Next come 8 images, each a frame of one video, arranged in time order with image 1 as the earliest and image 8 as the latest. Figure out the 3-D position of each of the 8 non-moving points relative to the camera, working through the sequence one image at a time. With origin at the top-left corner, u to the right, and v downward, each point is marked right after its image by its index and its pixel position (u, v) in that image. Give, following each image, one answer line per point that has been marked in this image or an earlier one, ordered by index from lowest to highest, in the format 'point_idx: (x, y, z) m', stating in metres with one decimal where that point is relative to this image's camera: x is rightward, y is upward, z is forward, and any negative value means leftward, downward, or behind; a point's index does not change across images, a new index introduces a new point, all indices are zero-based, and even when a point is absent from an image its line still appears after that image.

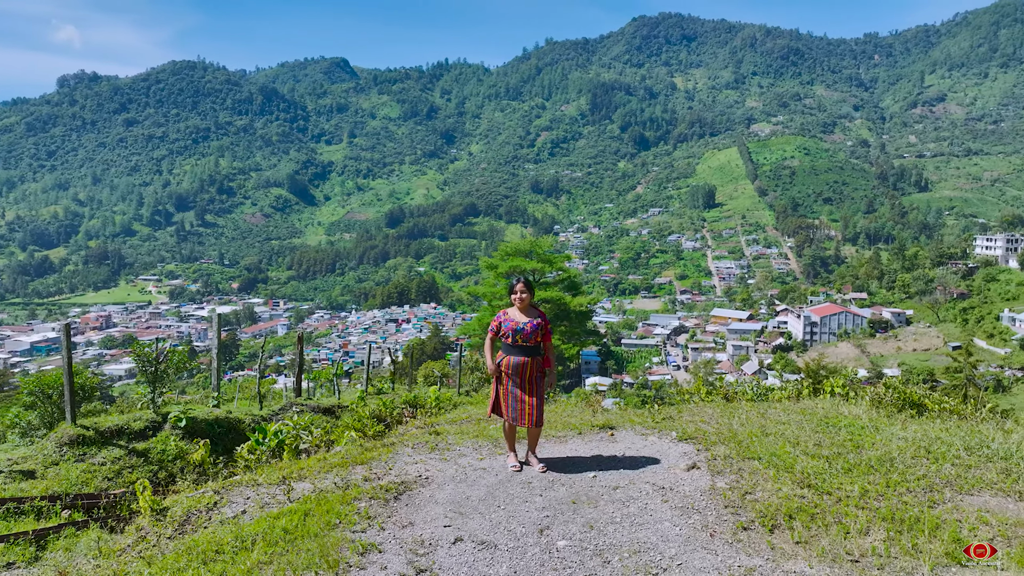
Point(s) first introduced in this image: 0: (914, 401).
0: (+3.6, -1.0, +6.4) m
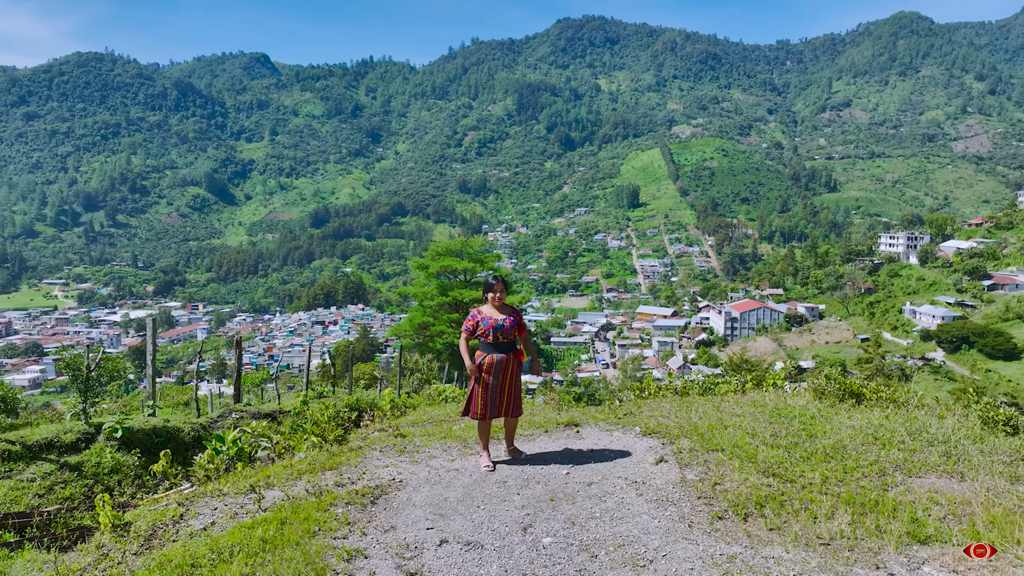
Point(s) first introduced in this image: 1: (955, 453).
0: (+3.3, -1.0, +6.8) m
1: (+2.8, -1.1, +4.5) m
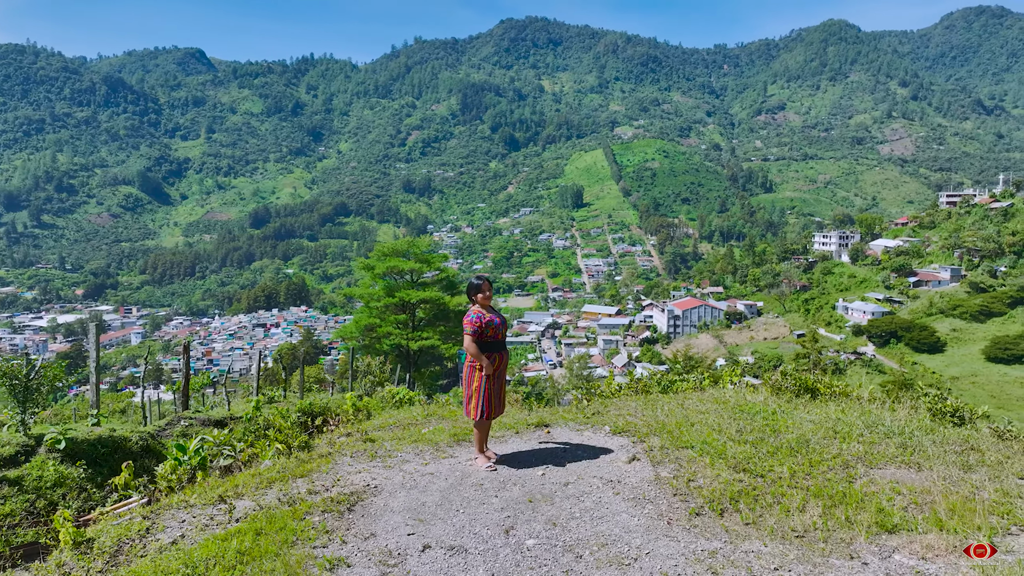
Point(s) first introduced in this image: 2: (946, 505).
0: (+2.9, -1.0, +7.0) m
1: (+2.7, -1.1, +4.7) m
2: (+2.3, -1.1, +3.8) m
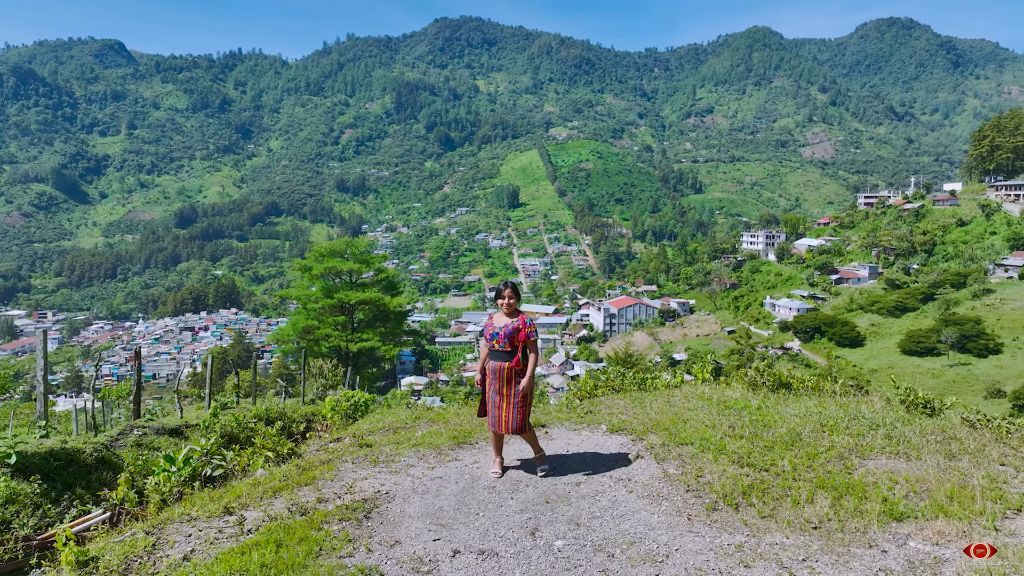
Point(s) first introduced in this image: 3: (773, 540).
0: (+2.7, -0.9, +7.2) m
1: (+2.7, -1.0, +5.0) m
2: (+2.4, -1.1, +4.0) m
3: (+1.3, -1.2, +3.5) m
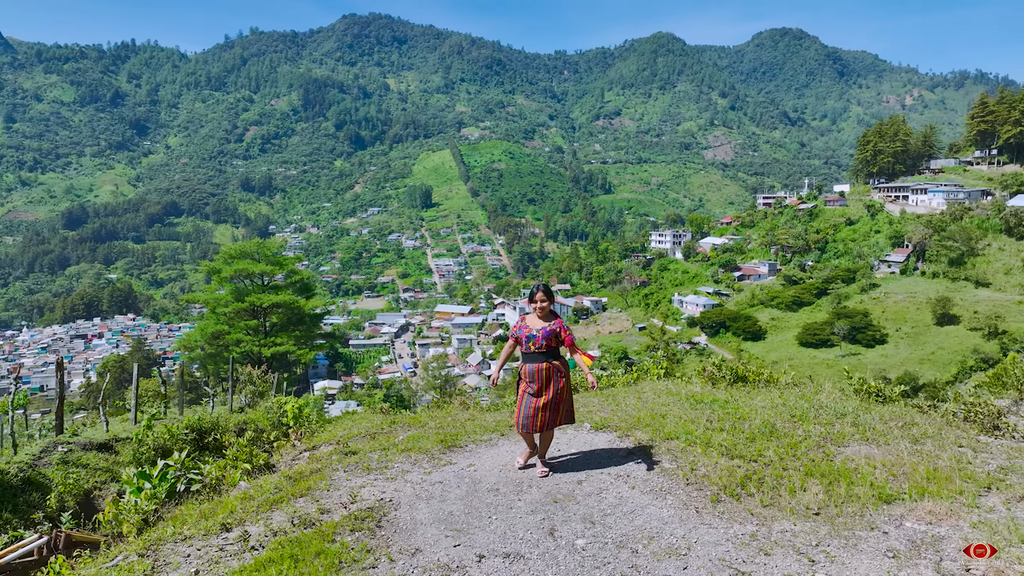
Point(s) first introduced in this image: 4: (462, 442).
0: (+2.4, -0.9, +7.5) m
1: (+2.6, -1.0, +5.2) m
2: (+2.4, -1.1, +4.2) m
3: (+1.4, -1.2, +3.6) m
4: (-0.4, -1.1, +5.0) m
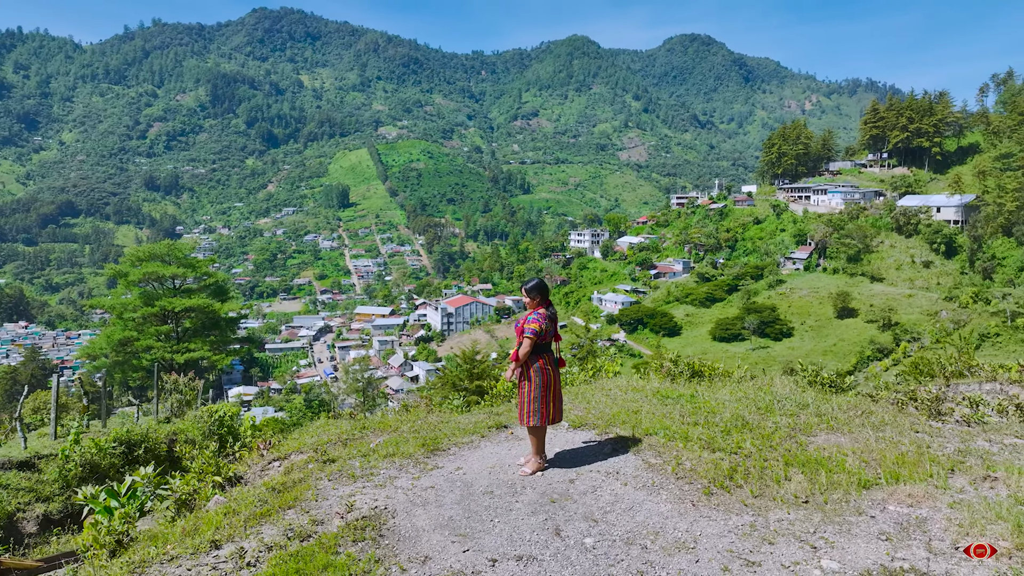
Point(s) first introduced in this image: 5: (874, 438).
0: (+1.9, -0.9, +7.7) m
1: (+2.4, -1.0, +5.5) m
2: (+2.4, -1.1, +4.5) m
3: (+1.4, -1.2, +3.7) m
4: (-0.5, -1.1, +4.9) m
5: (+2.5, -1.0, +4.9) m
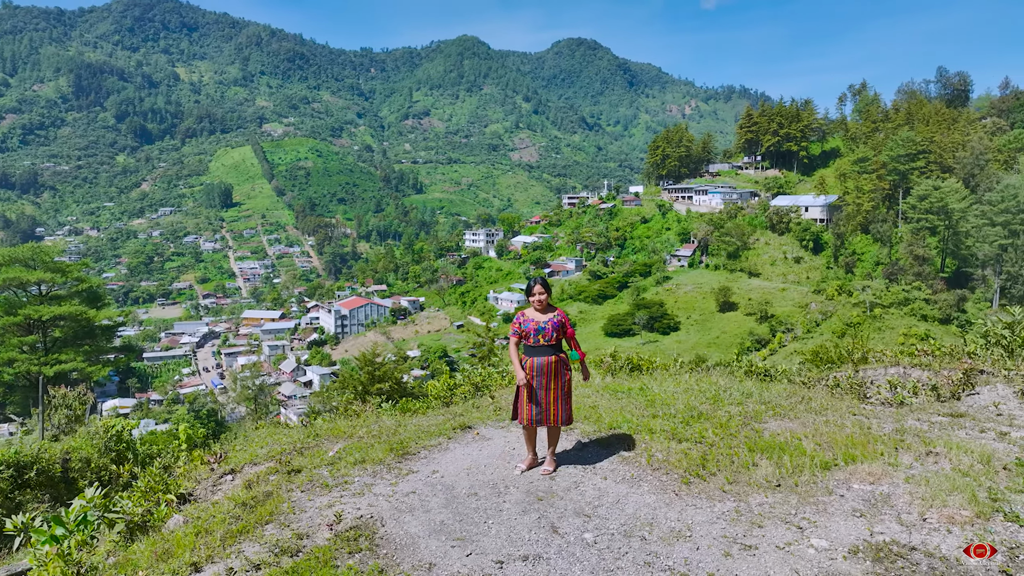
0: (+1.3, -0.8, +7.9) m
1: (+2.1, -0.9, +5.8) m
2: (+2.2, -1.0, +4.8) m
3: (+1.3, -1.2, +3.9) m
4: (-0.7, -1.1, +4.8) m
5: (+2.3, -1.0, +5.2) m
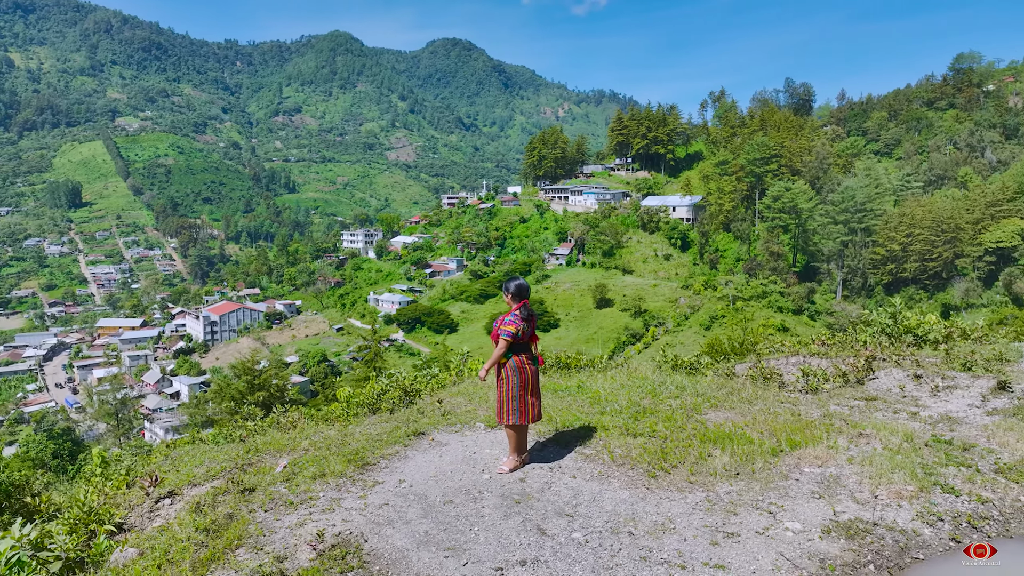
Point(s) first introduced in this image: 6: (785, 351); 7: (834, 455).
0: (+0.5, -0.8, +8.0) m
1: (+1.6, -0.9, +6.1) m
2: (+1.9, -1.0, +5.1) m
3: (+1.2, -1.1, +4.1) m
4: (-0.9, -1.1, +4.6) m
5: (+1.9, -1.0, +5.5) m
6: (+3.6, -0.8, +9.4) m
7: (+2.0, -1.0, +4.5) m
